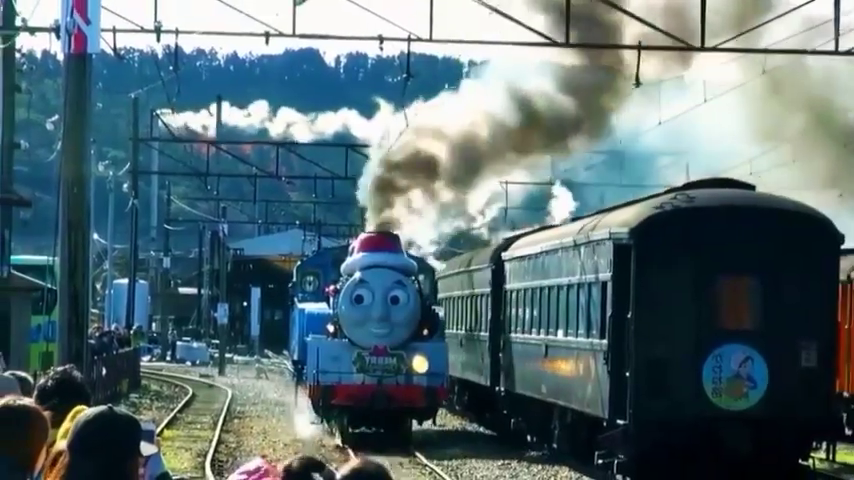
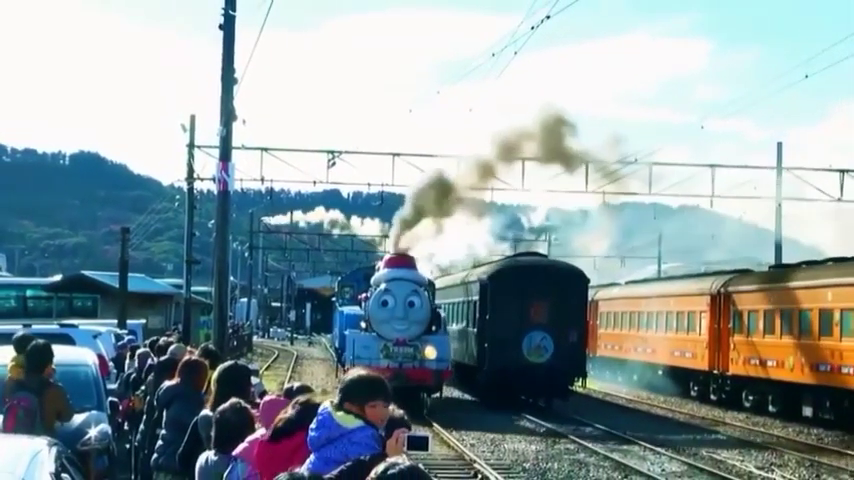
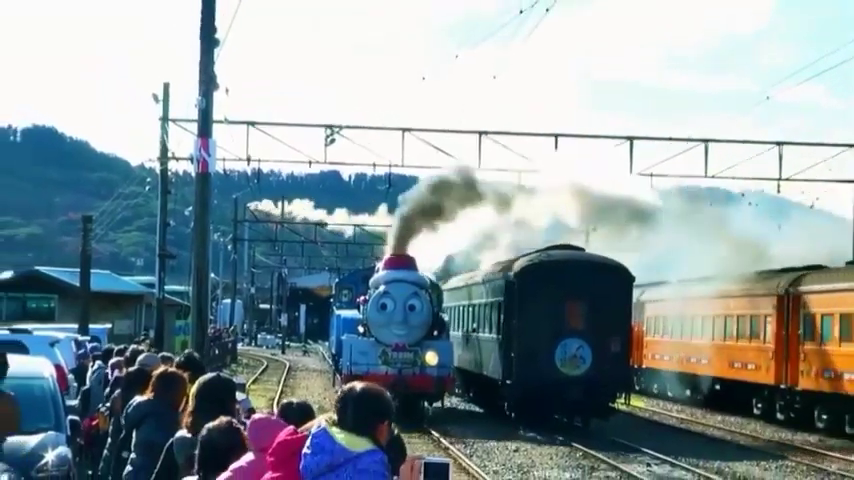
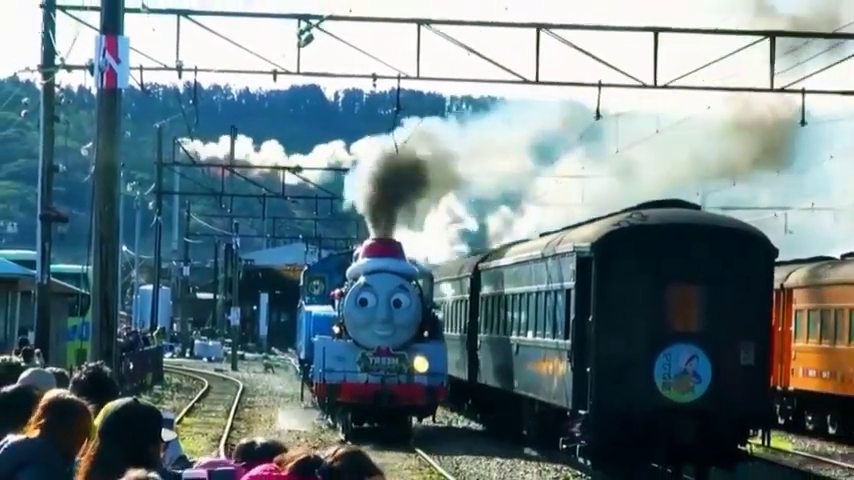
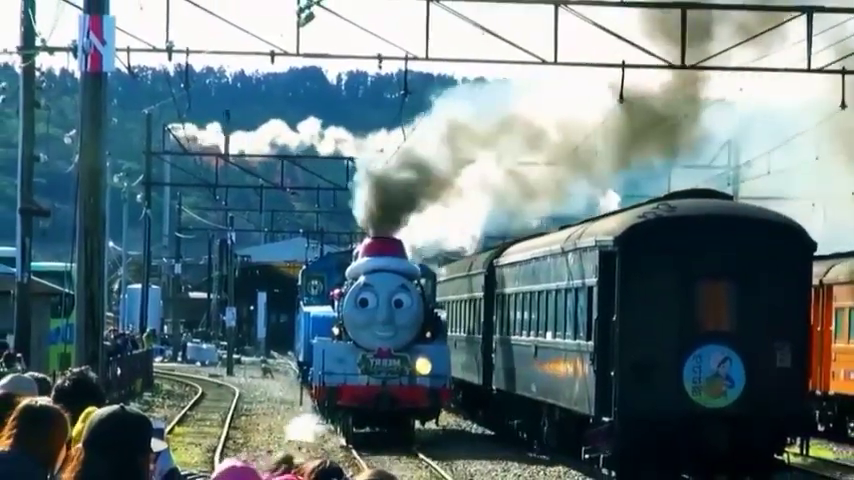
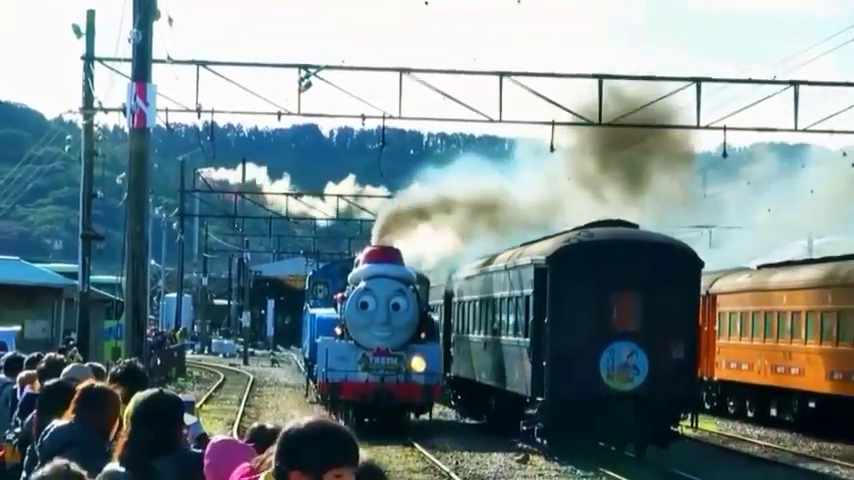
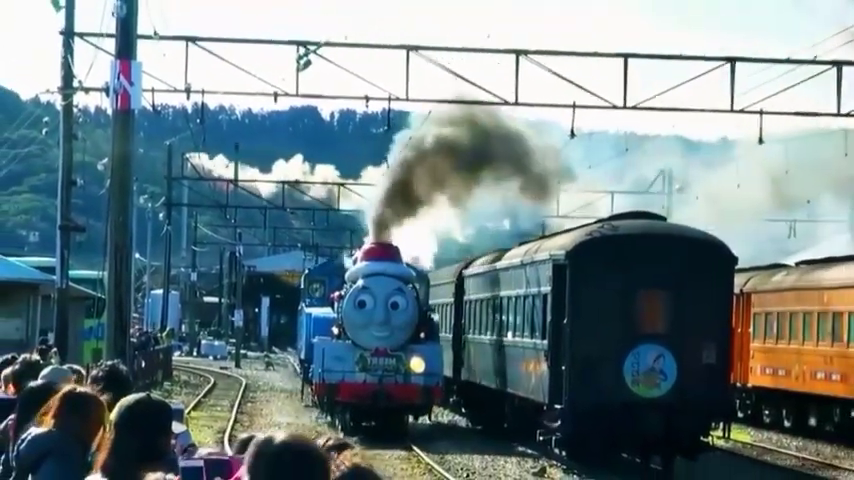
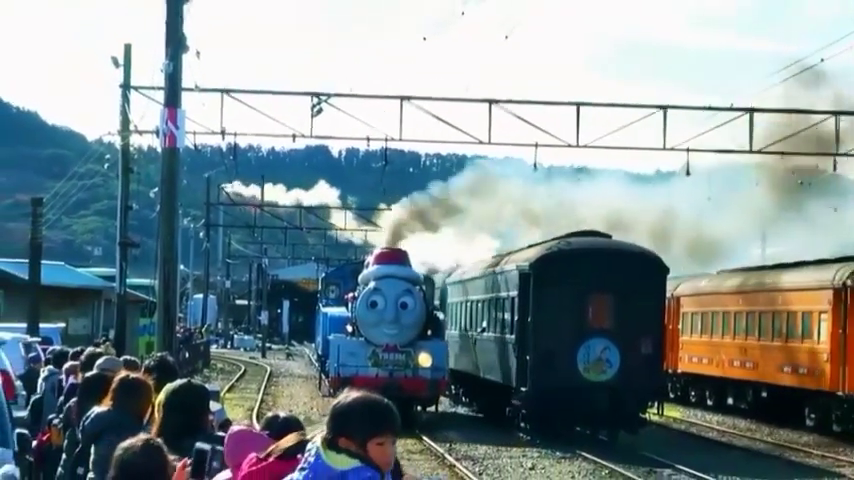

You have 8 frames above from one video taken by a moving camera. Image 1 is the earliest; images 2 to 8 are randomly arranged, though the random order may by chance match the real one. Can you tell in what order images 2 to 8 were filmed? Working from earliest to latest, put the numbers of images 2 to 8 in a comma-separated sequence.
5, 4, 7, 6, 8, 3, 2
